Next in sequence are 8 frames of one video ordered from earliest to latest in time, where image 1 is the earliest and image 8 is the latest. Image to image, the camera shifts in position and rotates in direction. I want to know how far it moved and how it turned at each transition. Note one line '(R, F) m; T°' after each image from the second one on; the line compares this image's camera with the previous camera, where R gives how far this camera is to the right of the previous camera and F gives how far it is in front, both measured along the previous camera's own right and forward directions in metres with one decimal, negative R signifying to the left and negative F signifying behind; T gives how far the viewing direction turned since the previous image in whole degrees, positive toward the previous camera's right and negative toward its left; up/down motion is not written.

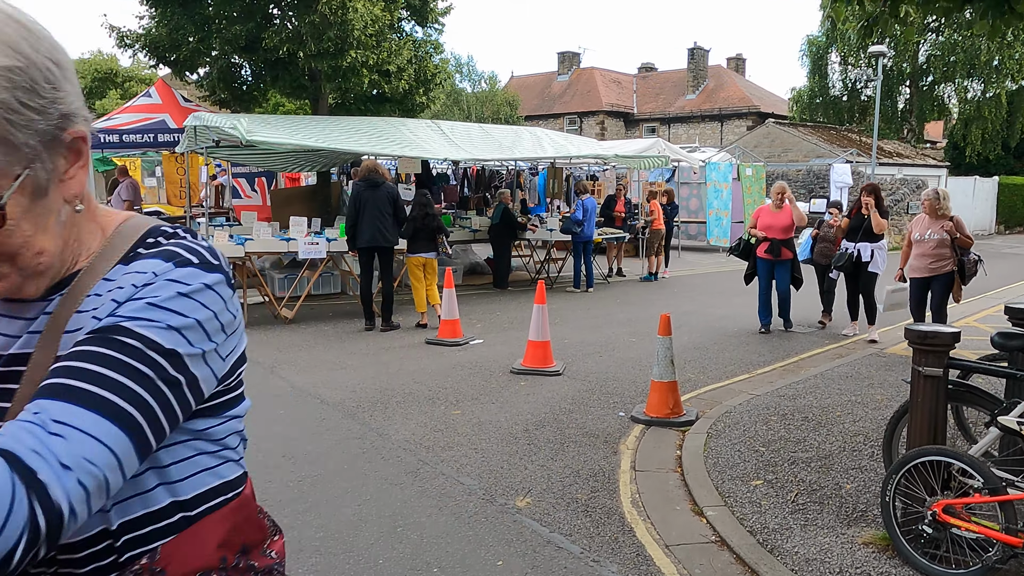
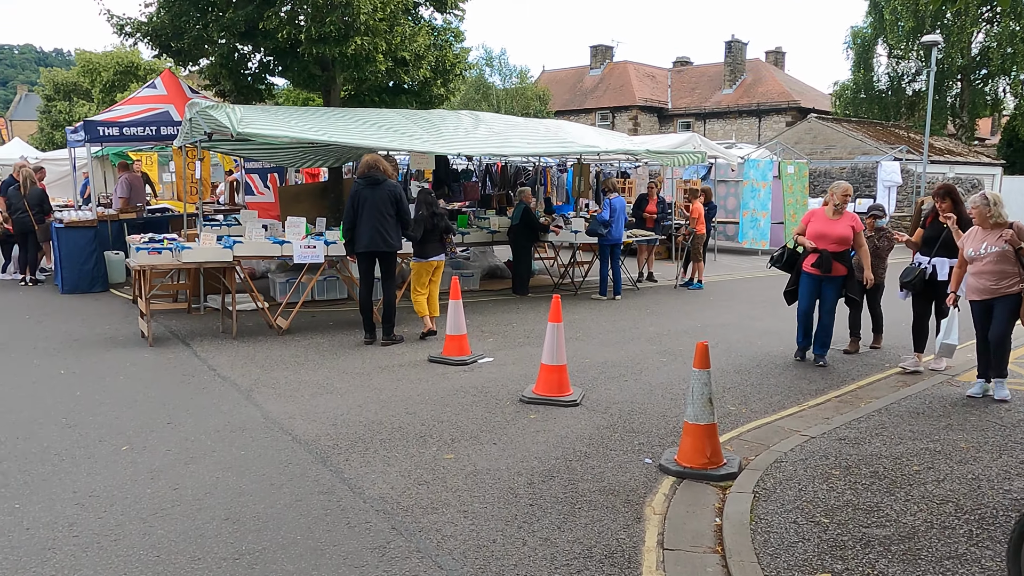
(+0.1, +0.8) m; -2°
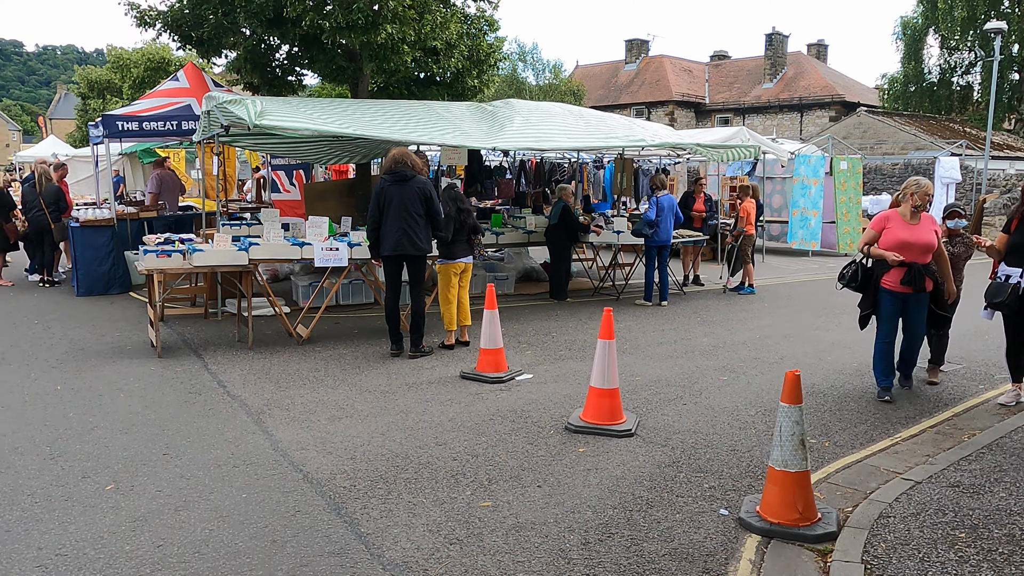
(-0.1, +0.7) m; -2°
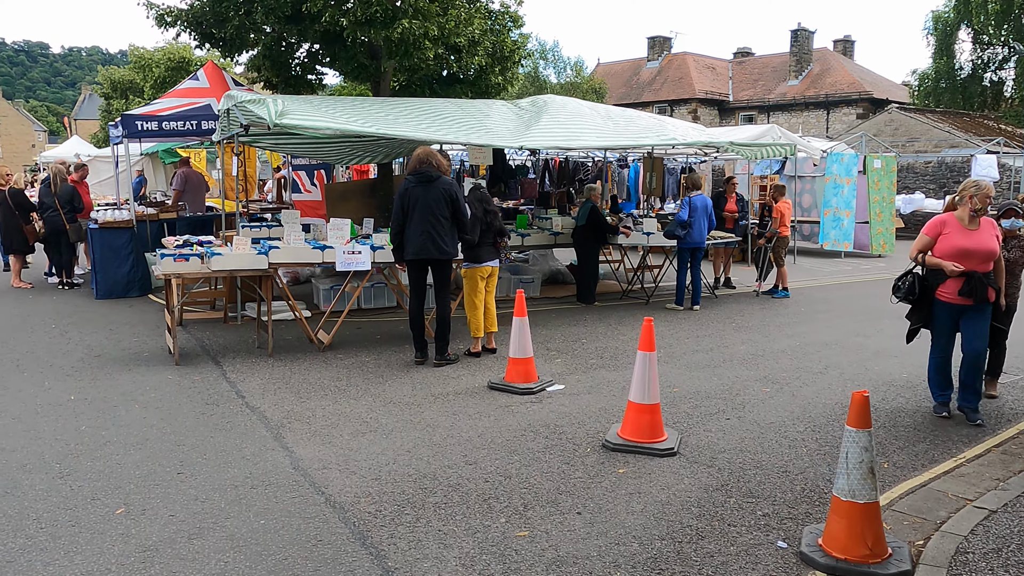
(-0.1, +0.3) m; -1°
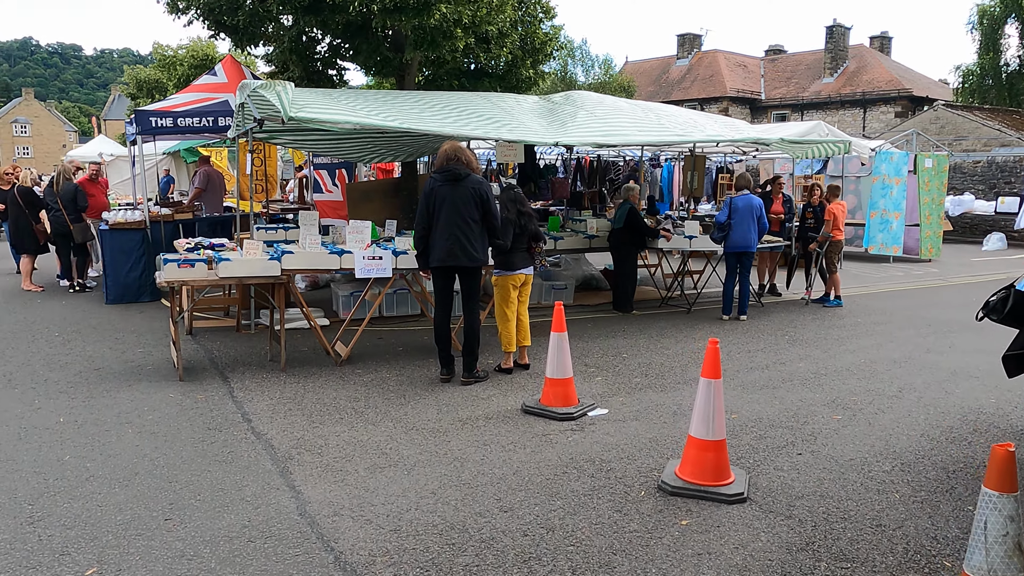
(-0.1, +0.6) m; -2°
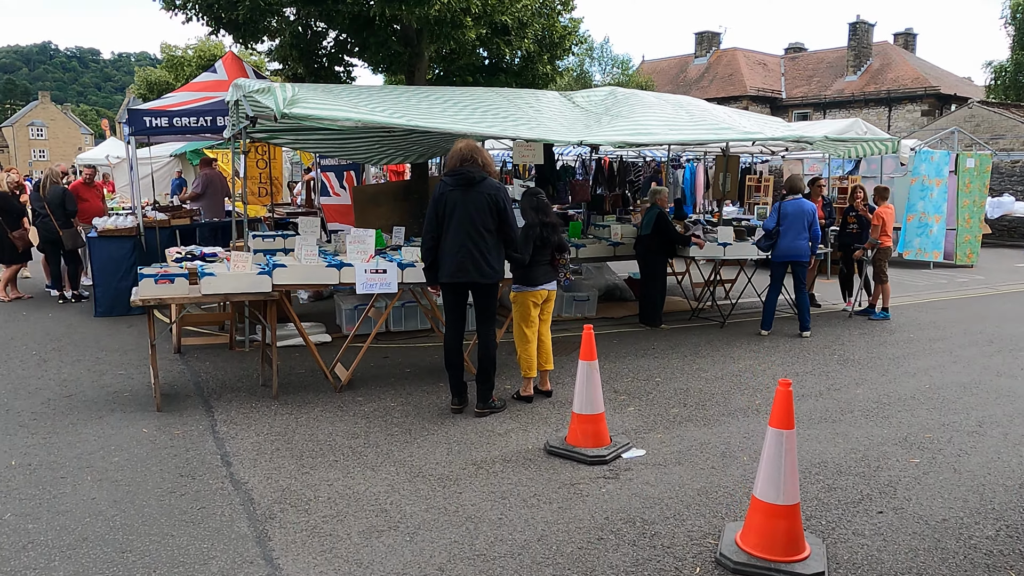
(0.0, +0.7) m; -1°
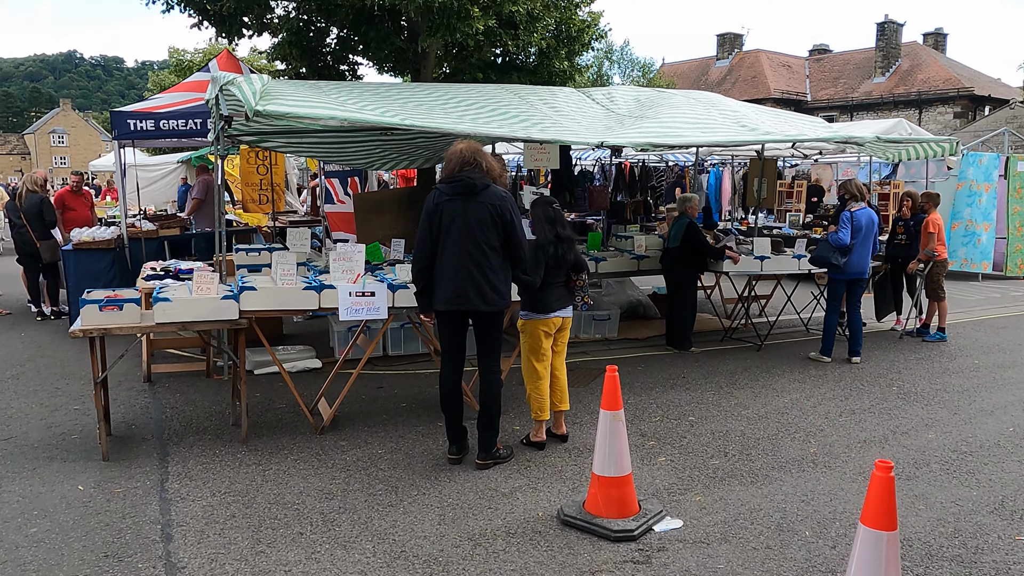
(+0.1, +0.8) m; -1°
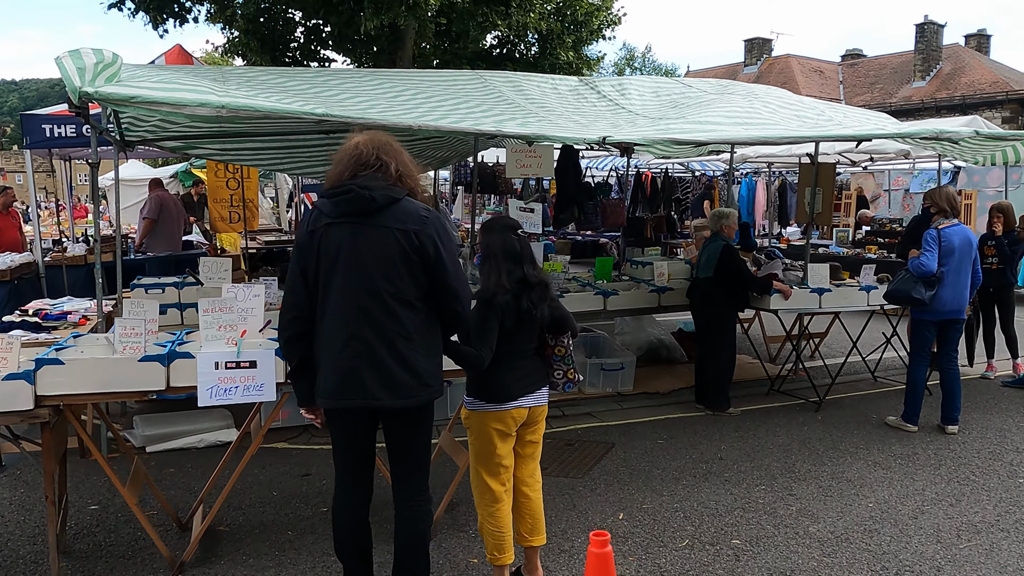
(+0.3, +1.6) m; -2°
